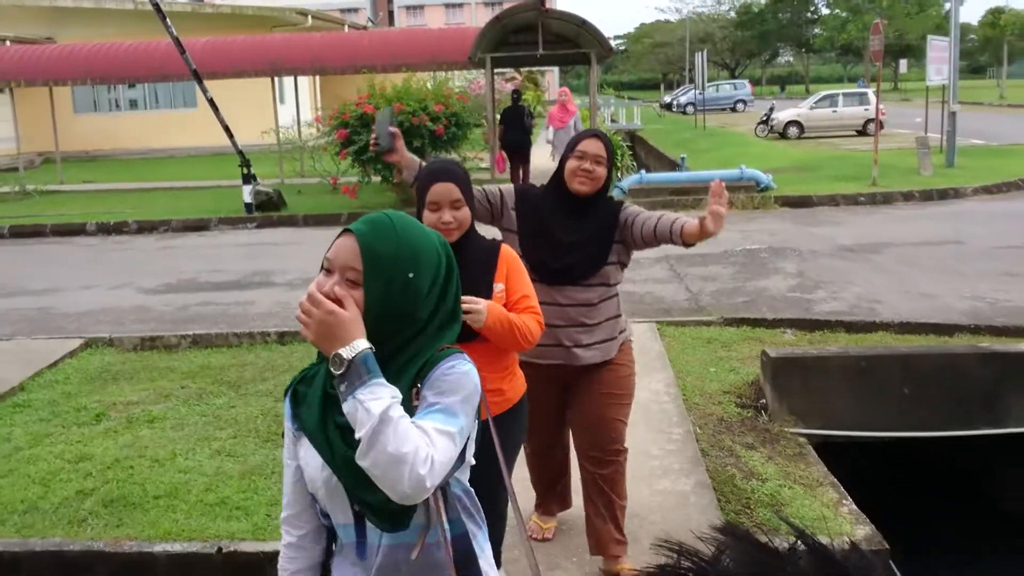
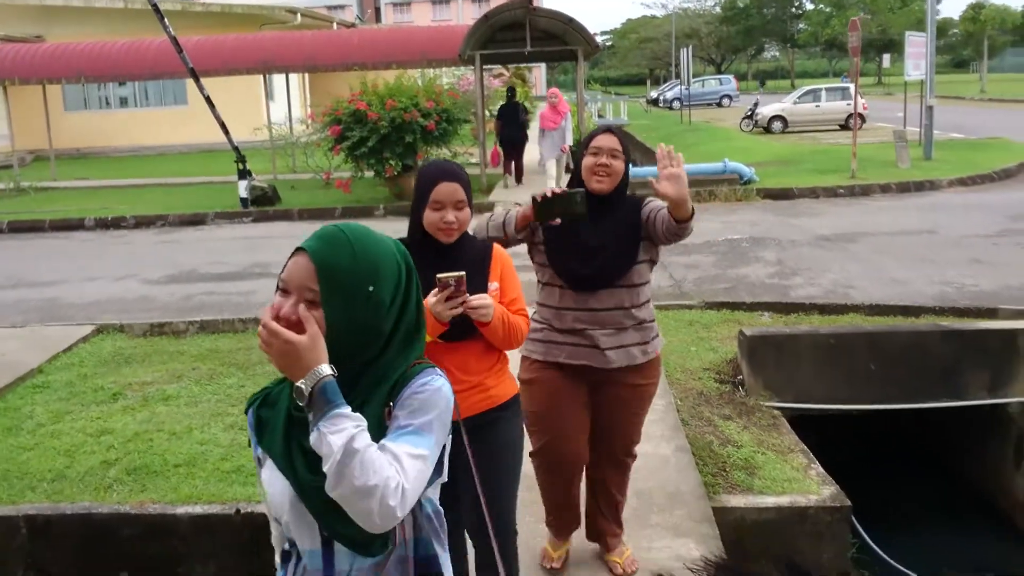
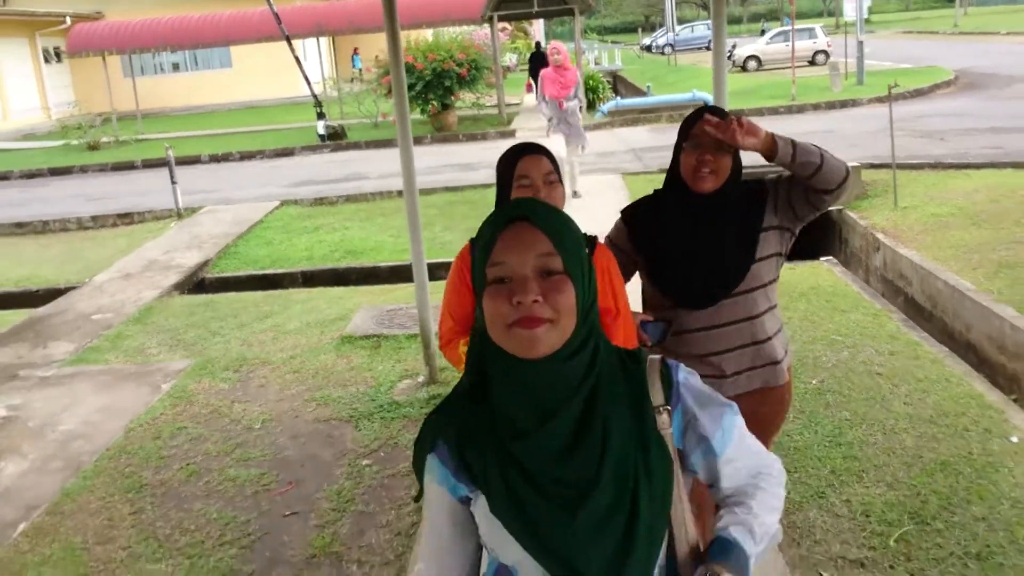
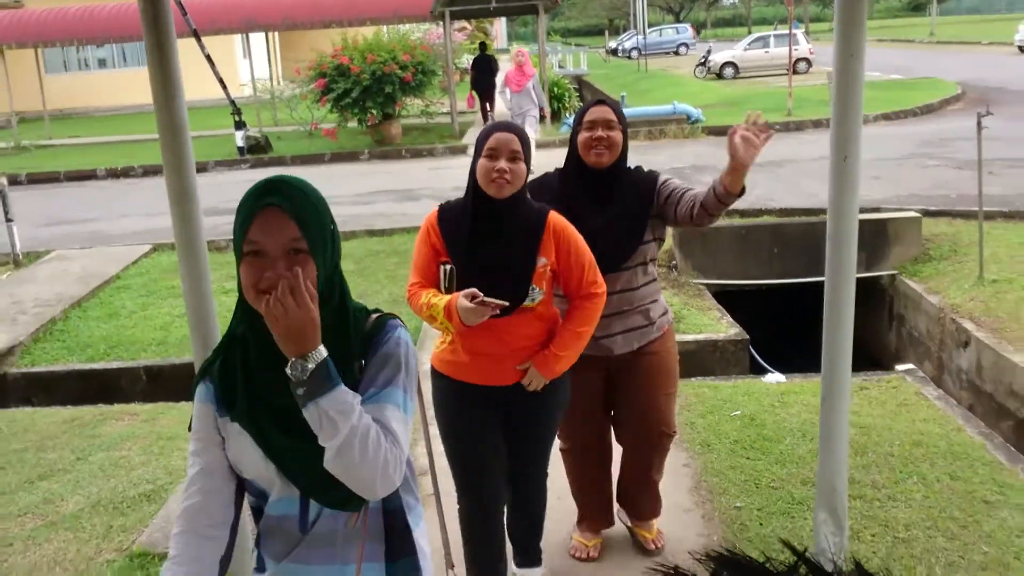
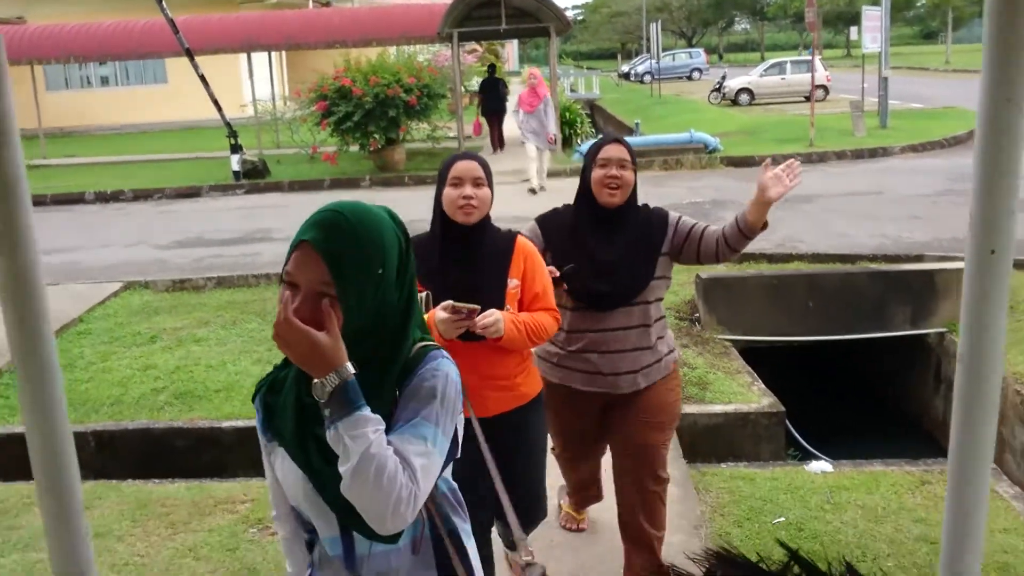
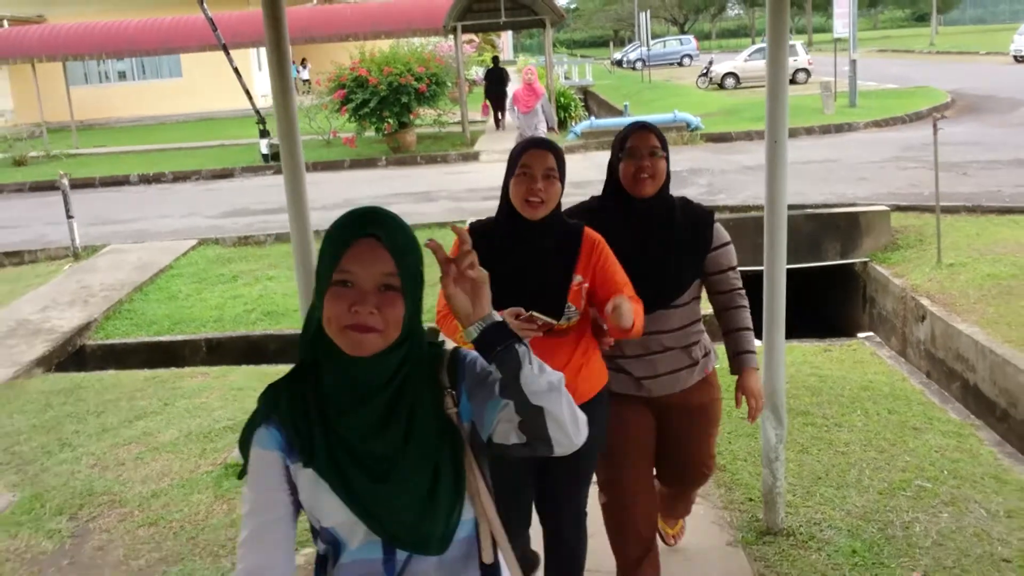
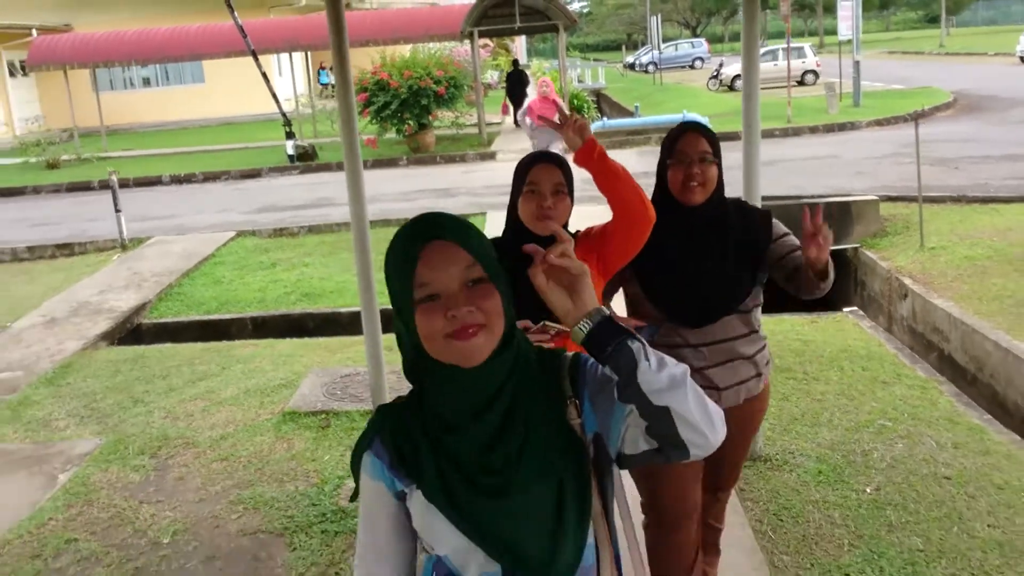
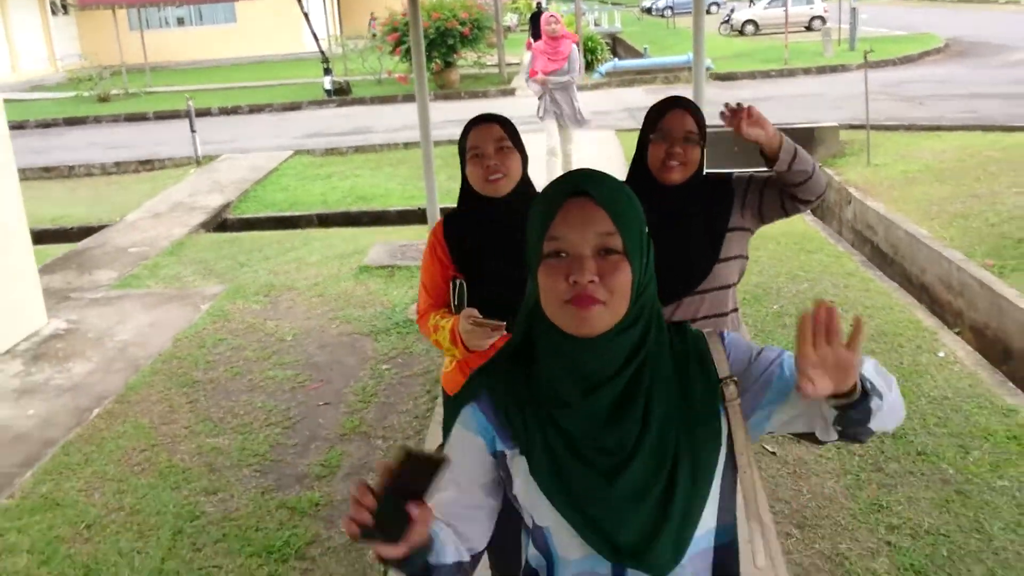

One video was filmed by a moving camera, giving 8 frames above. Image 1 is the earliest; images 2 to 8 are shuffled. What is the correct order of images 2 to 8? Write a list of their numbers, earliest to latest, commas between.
2, 5, 4, 6, 7, 3, 8
